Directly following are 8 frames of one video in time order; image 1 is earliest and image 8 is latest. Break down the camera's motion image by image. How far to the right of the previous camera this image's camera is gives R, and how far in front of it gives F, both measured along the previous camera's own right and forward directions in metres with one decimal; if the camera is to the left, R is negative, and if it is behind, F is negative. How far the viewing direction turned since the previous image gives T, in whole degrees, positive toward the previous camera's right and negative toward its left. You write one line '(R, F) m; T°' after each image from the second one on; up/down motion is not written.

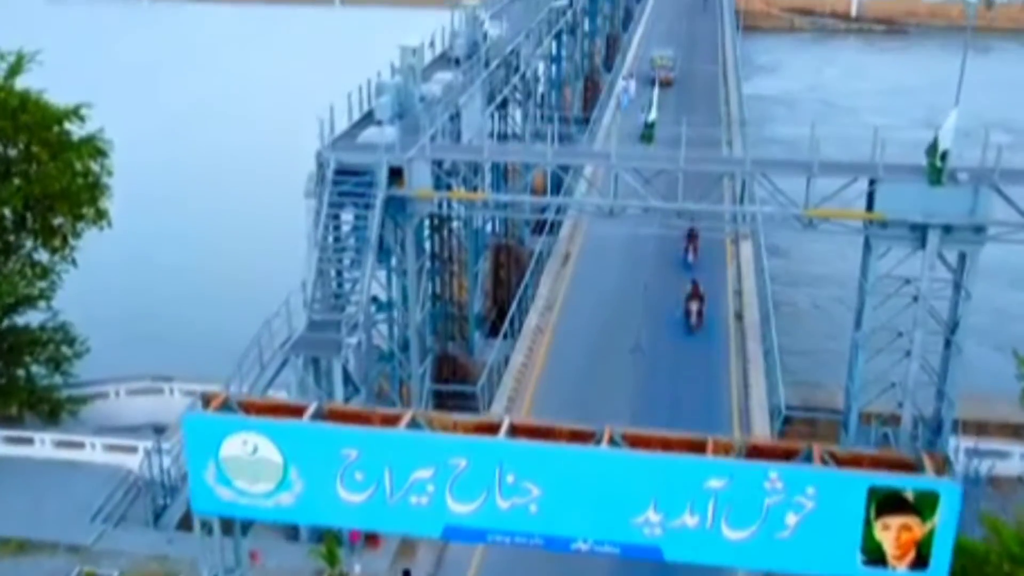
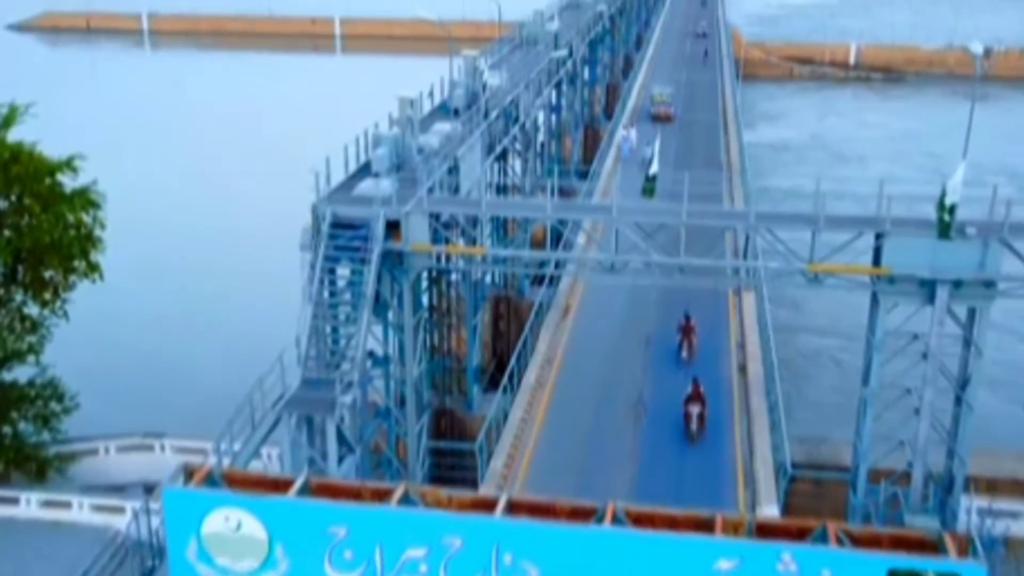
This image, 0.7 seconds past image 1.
(0.0, +0.4) m; 0°
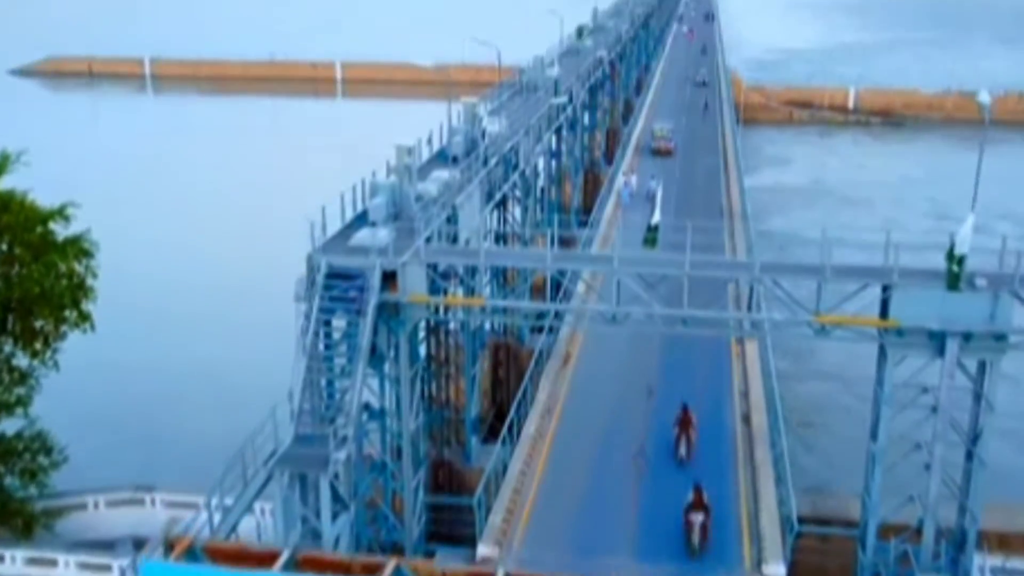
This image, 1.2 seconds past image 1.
(0.0, +0.3) m; 0°
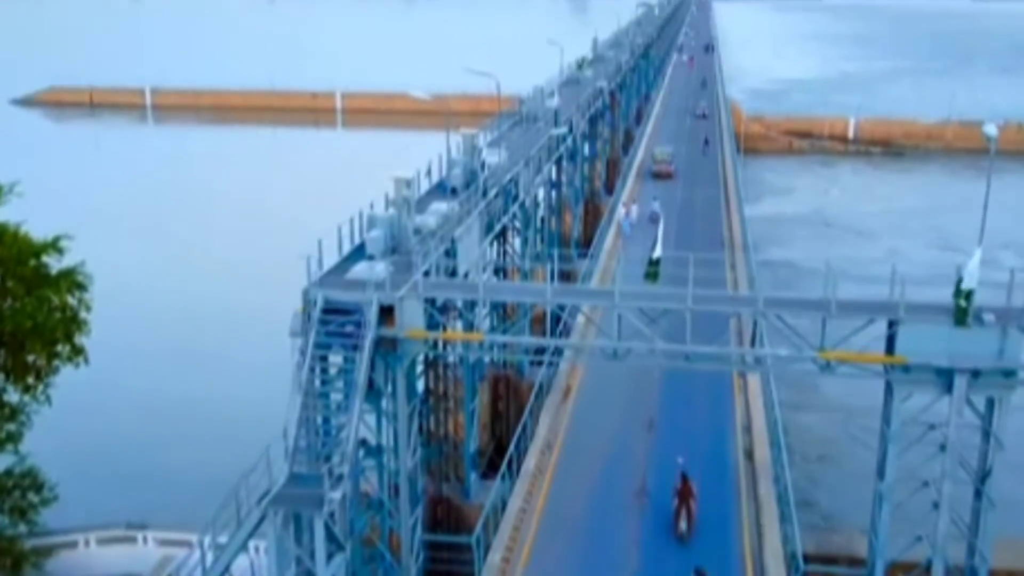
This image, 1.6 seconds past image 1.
(0.0, +0.3) m; 0°
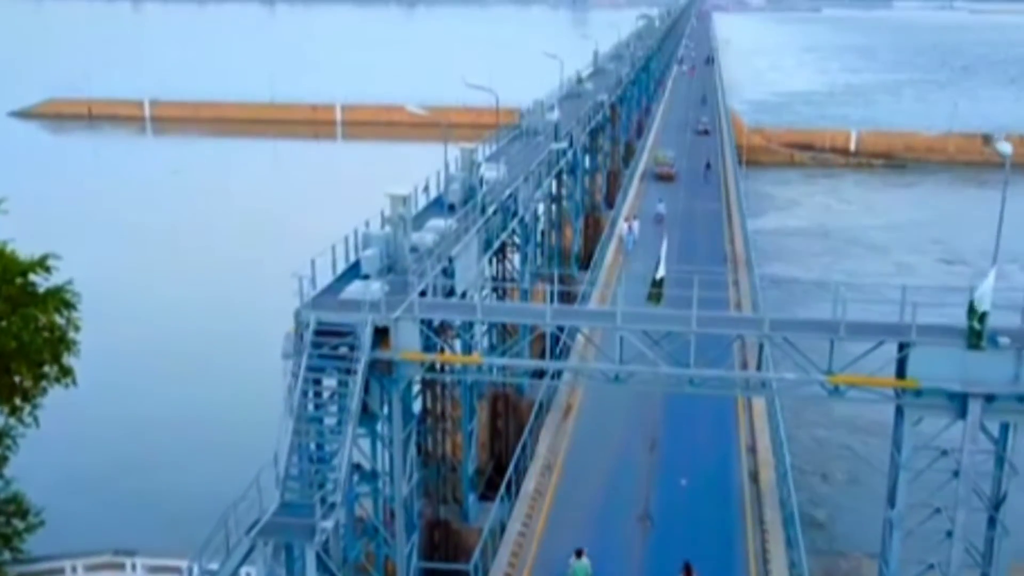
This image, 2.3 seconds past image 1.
(0.0, +0.4) m; 0°
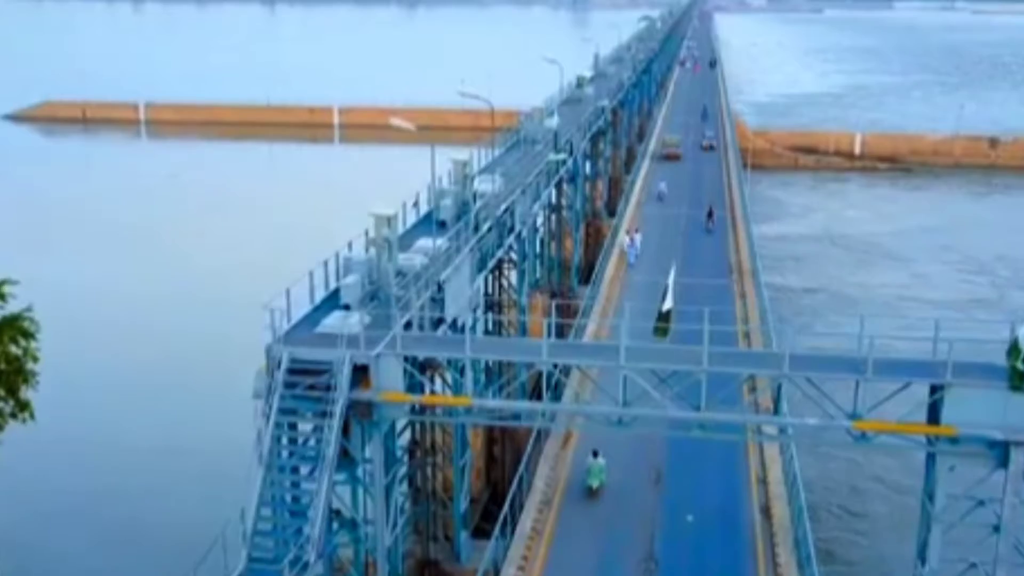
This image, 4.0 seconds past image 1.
(+0.1, +1.3) m; 0°
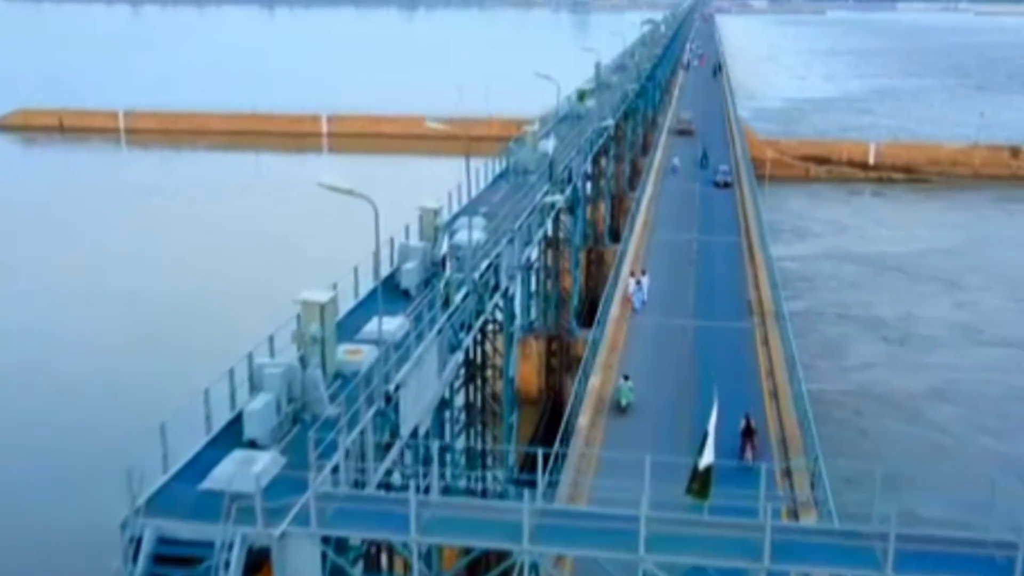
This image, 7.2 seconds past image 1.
(+0.2, +4.2) m; 0°
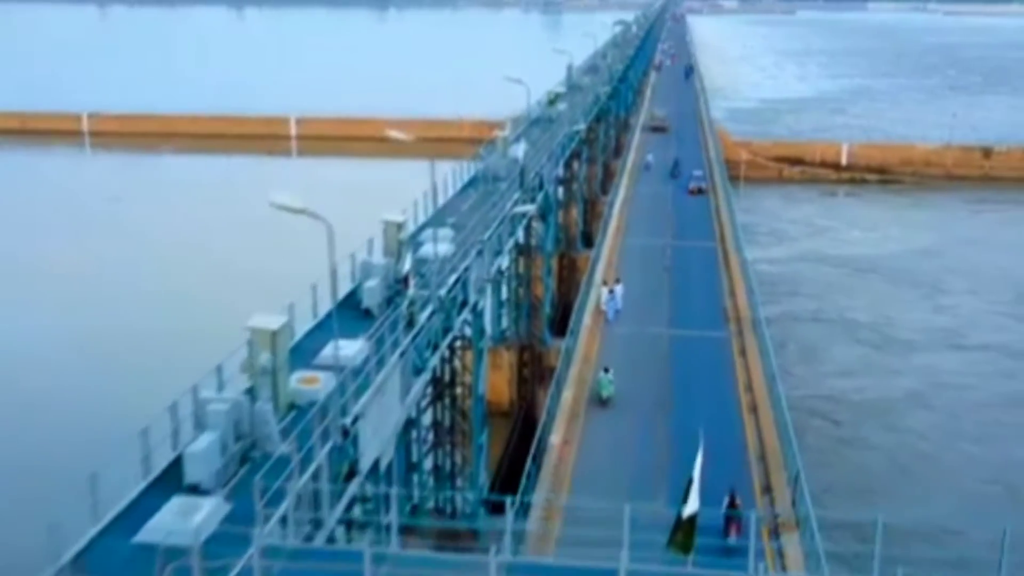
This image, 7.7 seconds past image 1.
(+0.1, +0.8) m; +1°
